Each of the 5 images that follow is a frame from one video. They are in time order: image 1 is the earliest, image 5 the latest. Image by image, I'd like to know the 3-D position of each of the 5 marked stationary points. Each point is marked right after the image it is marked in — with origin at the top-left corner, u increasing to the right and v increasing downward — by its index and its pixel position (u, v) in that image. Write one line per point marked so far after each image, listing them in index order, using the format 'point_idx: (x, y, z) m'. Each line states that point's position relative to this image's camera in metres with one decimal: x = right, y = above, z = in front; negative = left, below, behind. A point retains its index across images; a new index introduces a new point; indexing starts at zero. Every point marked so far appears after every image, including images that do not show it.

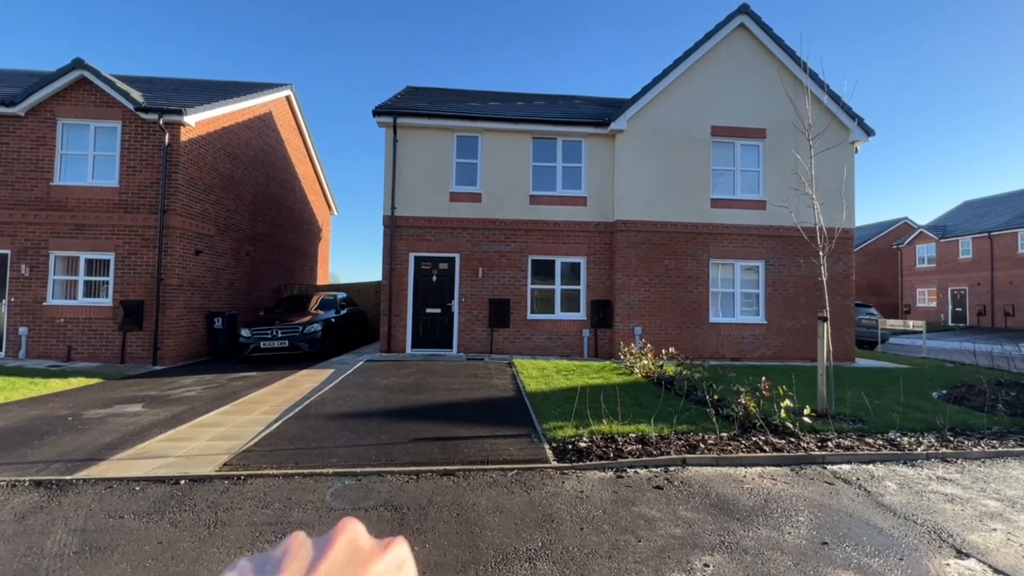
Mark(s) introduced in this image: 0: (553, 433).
0: (+0.5, -1.6, +5.1) m
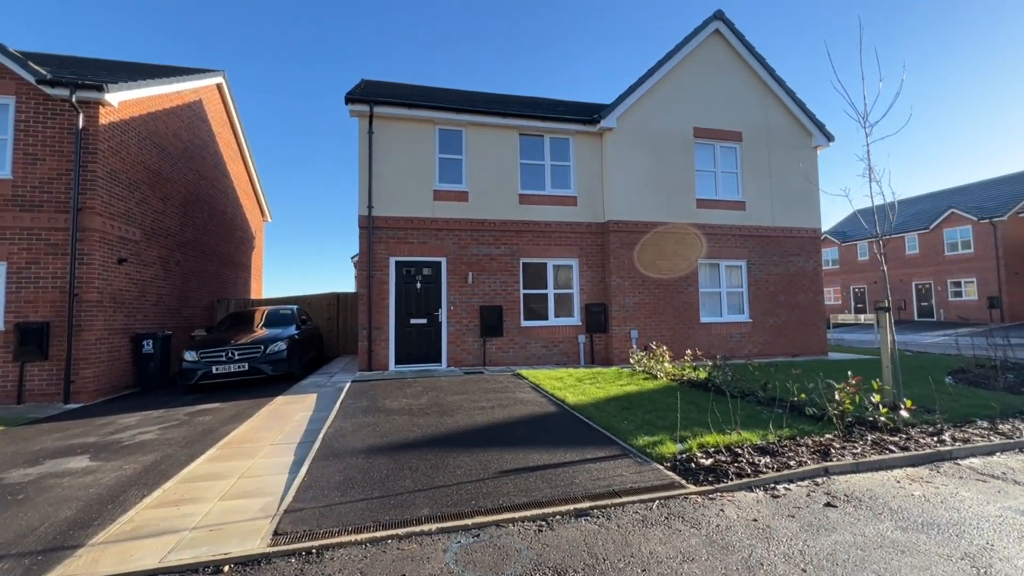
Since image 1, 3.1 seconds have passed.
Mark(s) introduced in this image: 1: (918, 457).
0: (+1.4, -1.5, +4.4) m
1: (+3.6, -1.5, +4.2) m
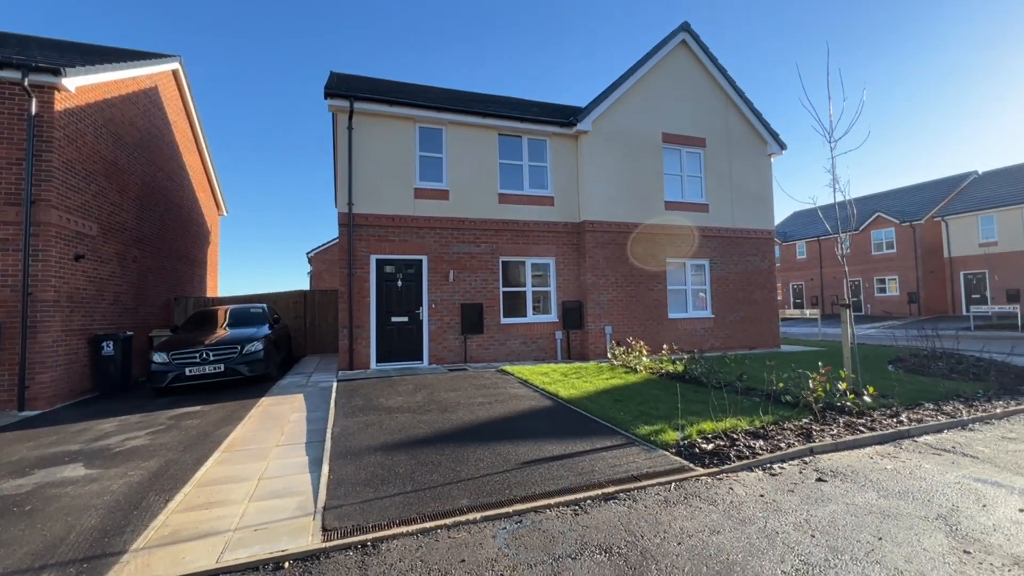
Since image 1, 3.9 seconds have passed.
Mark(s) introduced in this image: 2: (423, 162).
0: (+1.5, -1.5, +4.7) m
1: (+3.8, -1.5, +4.7) m
2: (-2.0, +2.9, +10.7) m
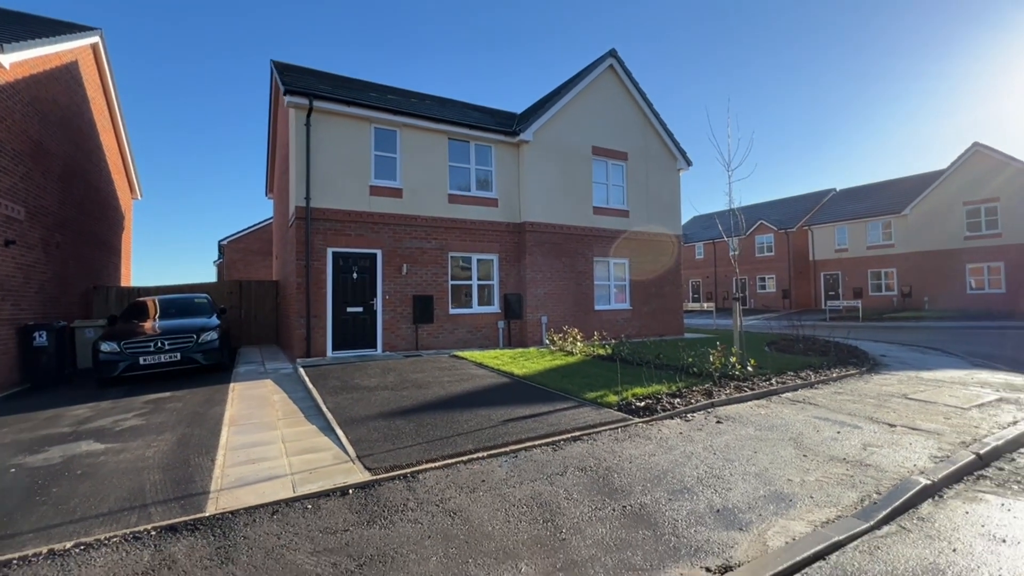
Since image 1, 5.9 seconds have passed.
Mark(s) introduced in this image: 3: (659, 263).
0: (+1.2, -1.5, +6.1) m
1: (+3.4, -1.5, +6.5) m
2: (-3.2, +3.1, +11.2) m
3: (+4.8, +0.8, +15.1) m
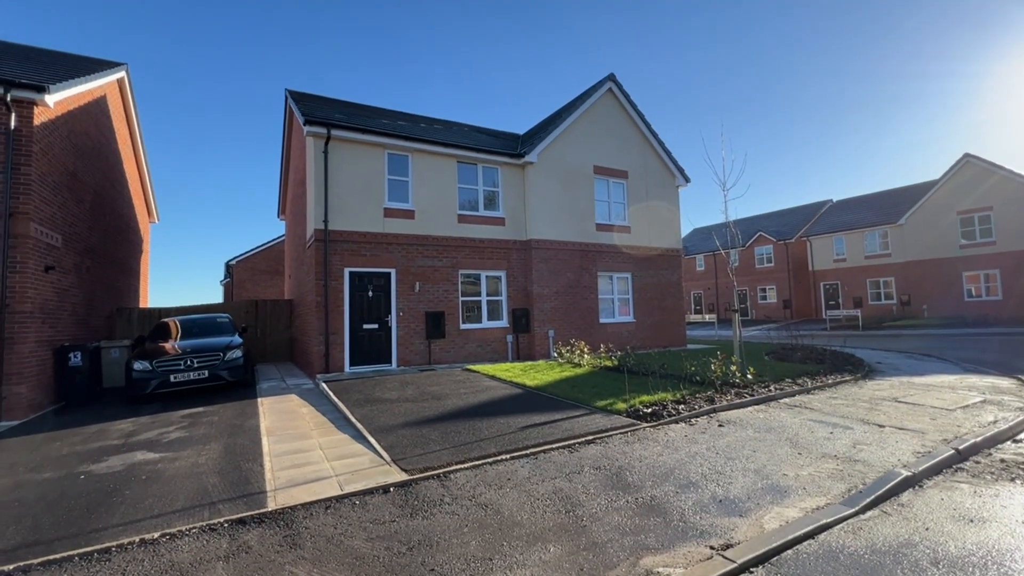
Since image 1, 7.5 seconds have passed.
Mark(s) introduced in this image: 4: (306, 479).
0: (+1.4, -1.7, +6.5) m
1: (+3.7, -1.7, +6.9) m
2: (-3.1, +2.6, +11.8) m
3: (+5.0, +0.4, +15.6) m
4: (-1.9, -1.8, +4.4) m
